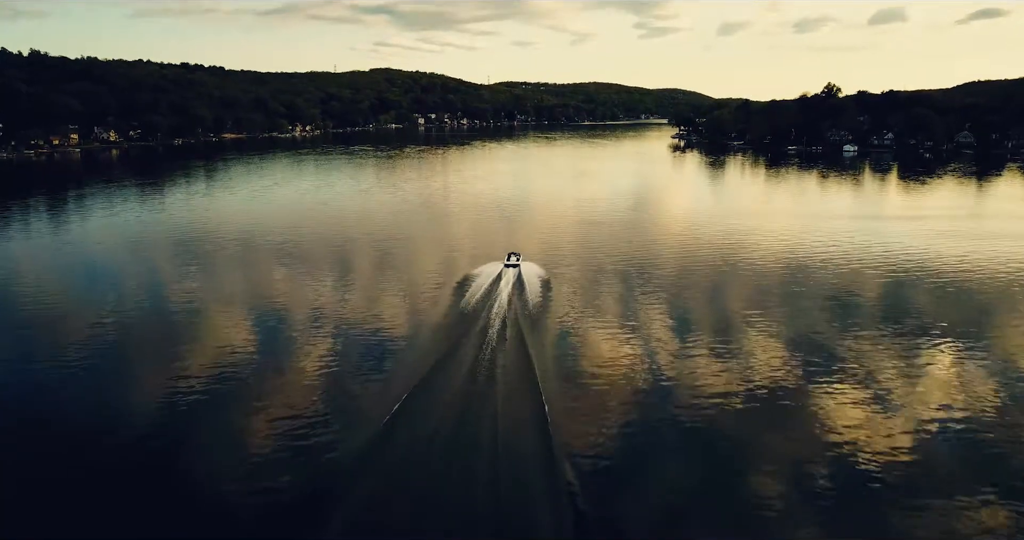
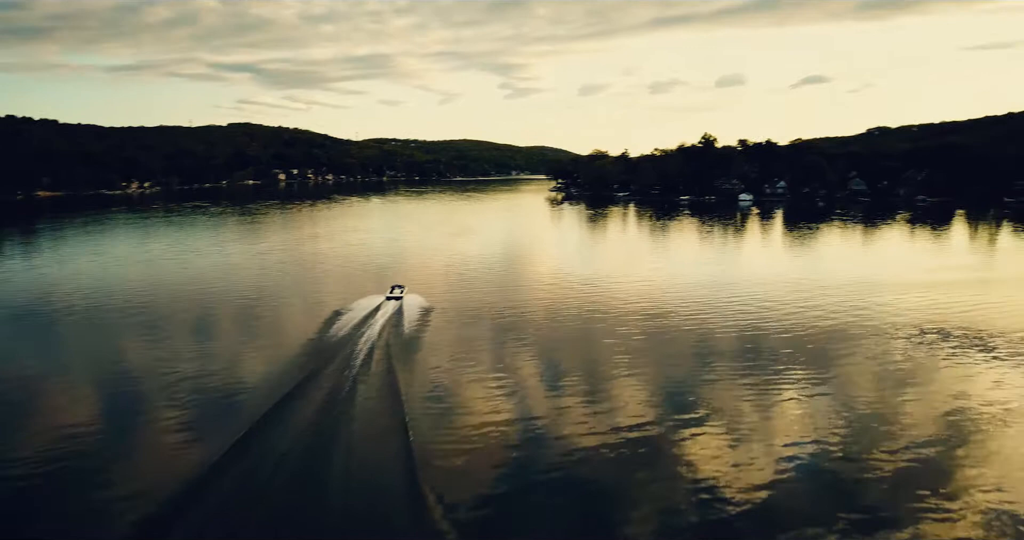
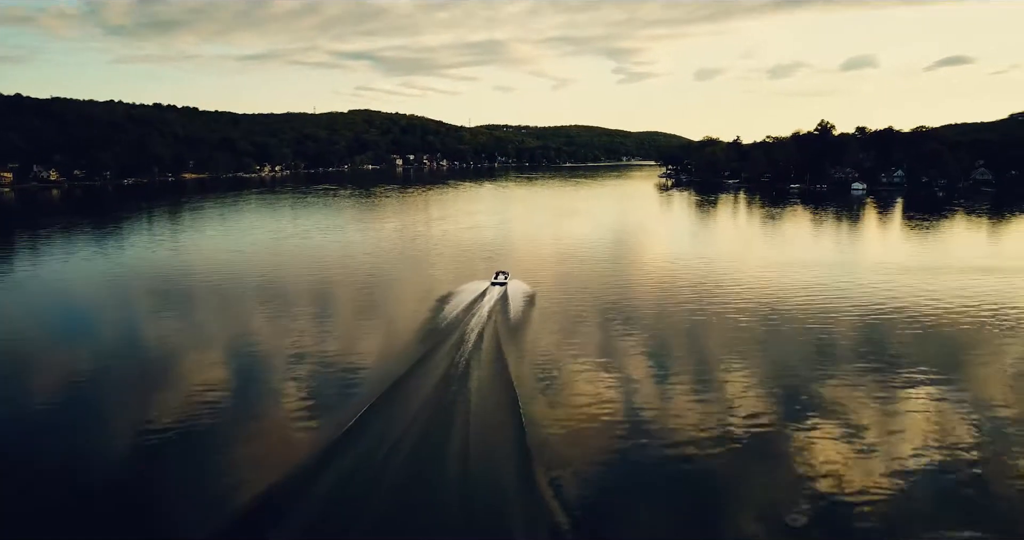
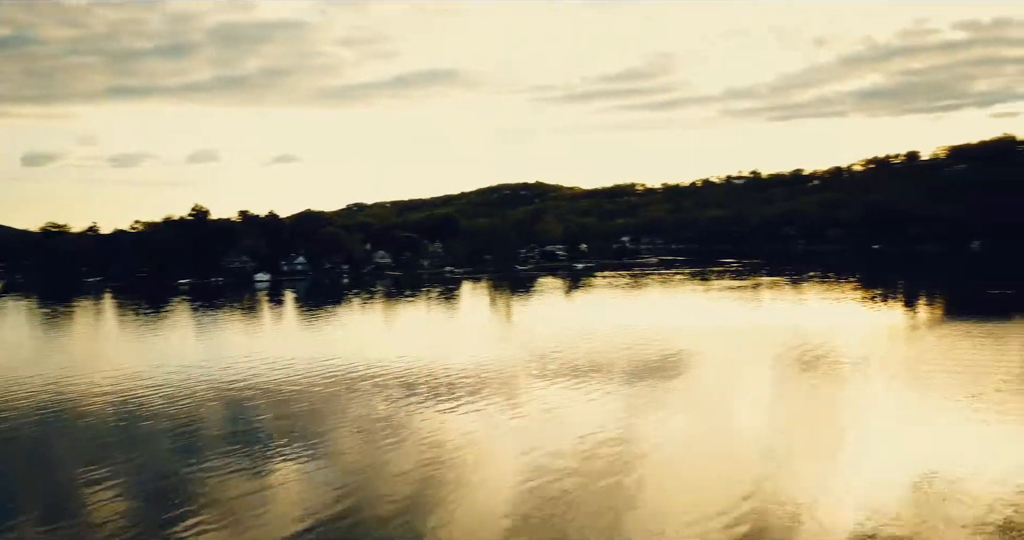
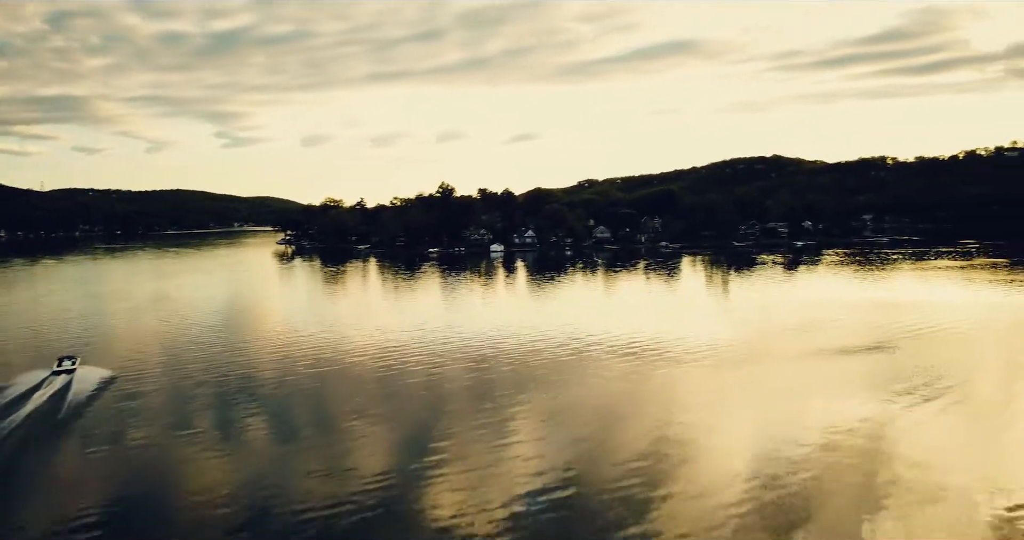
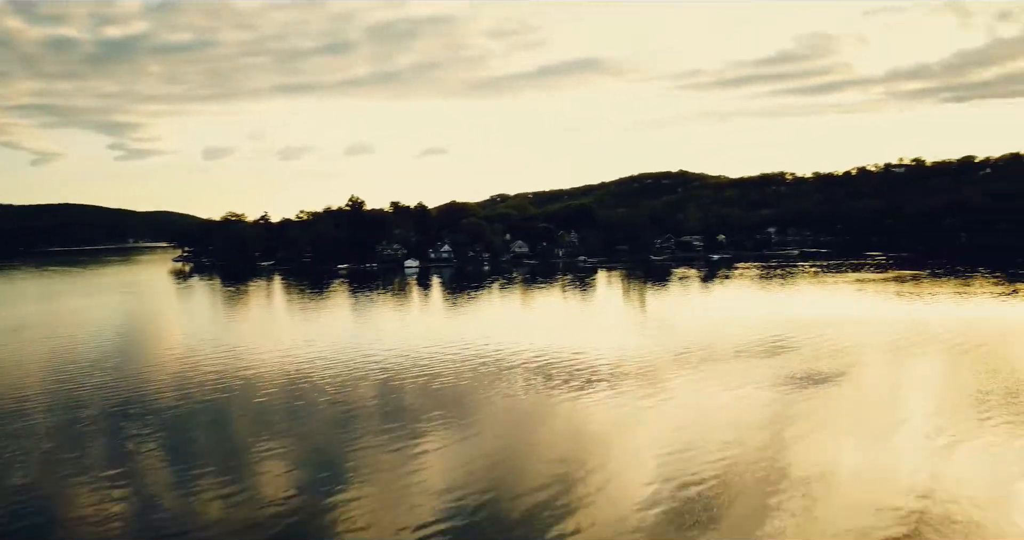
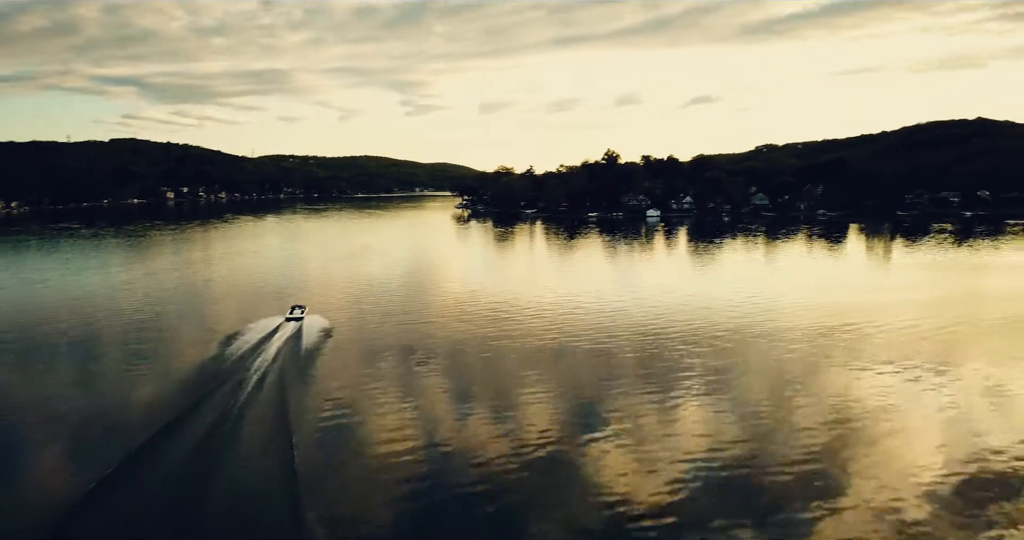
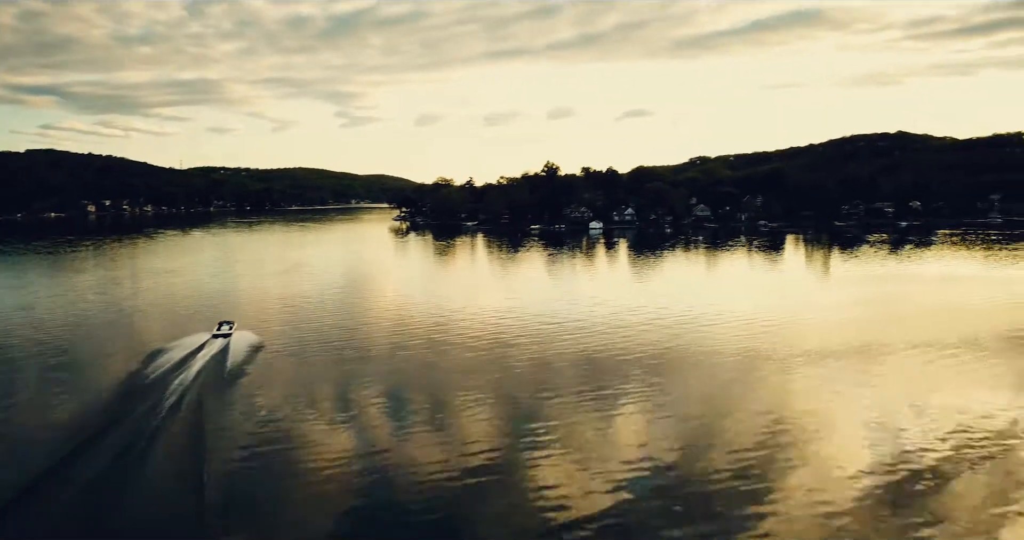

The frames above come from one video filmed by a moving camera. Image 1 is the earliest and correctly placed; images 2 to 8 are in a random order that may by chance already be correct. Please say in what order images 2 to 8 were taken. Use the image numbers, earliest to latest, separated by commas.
3, 2, 7, 8, 5, 6, 4
